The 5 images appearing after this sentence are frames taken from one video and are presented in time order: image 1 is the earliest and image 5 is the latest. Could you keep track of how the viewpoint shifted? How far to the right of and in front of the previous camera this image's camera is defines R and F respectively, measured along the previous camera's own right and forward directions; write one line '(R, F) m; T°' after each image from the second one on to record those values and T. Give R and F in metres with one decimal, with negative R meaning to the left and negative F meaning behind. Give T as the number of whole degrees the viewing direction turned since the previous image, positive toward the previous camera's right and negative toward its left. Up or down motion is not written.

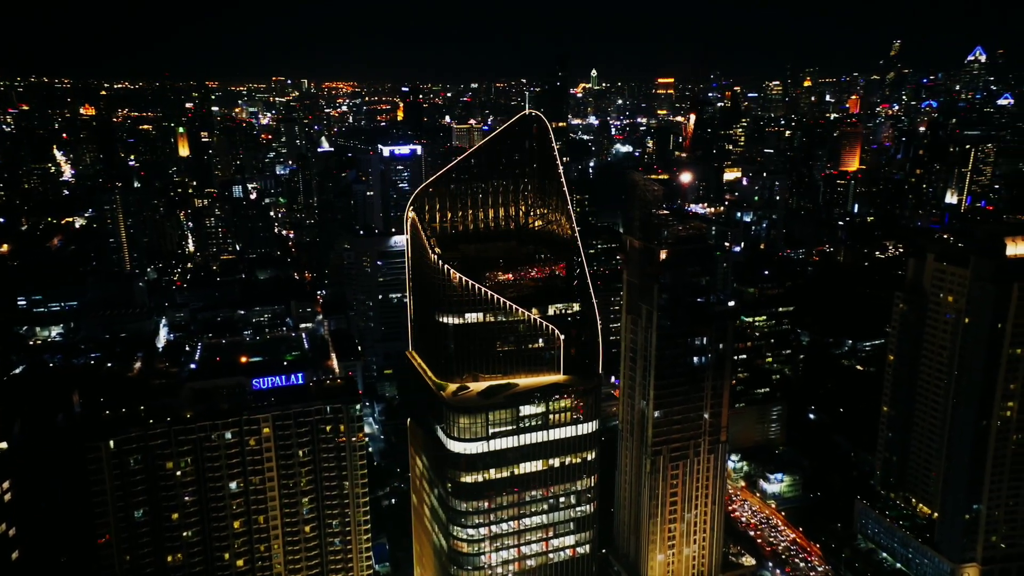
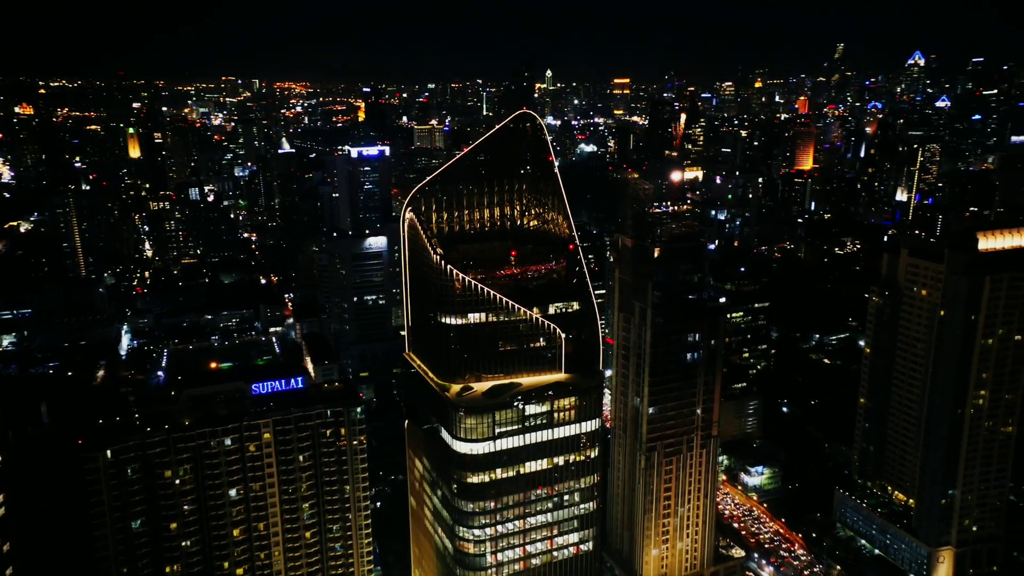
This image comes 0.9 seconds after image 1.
(-1.2, 0.0) m; +3°
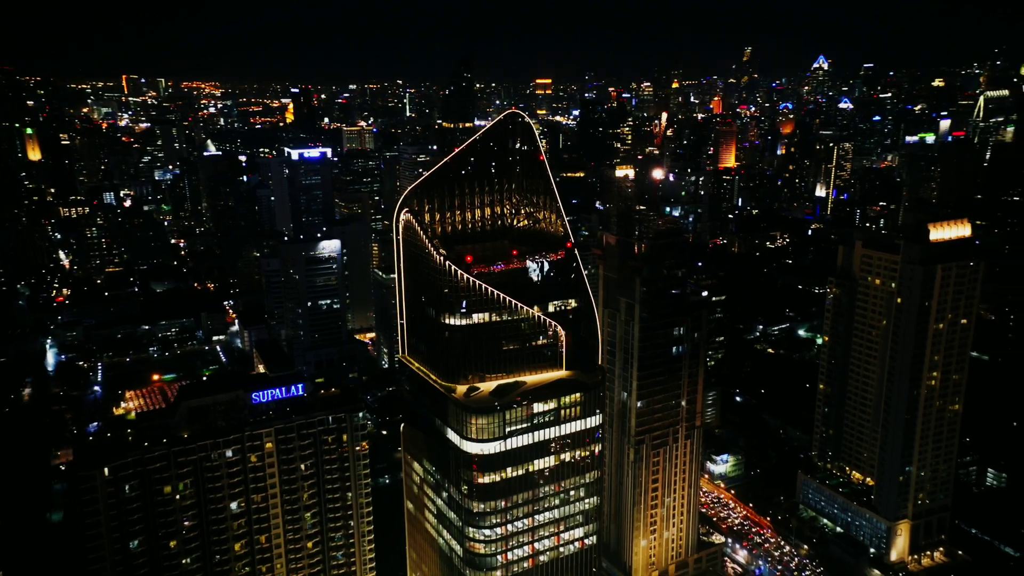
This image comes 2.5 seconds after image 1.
(-2.2, 0.0) m; +5°
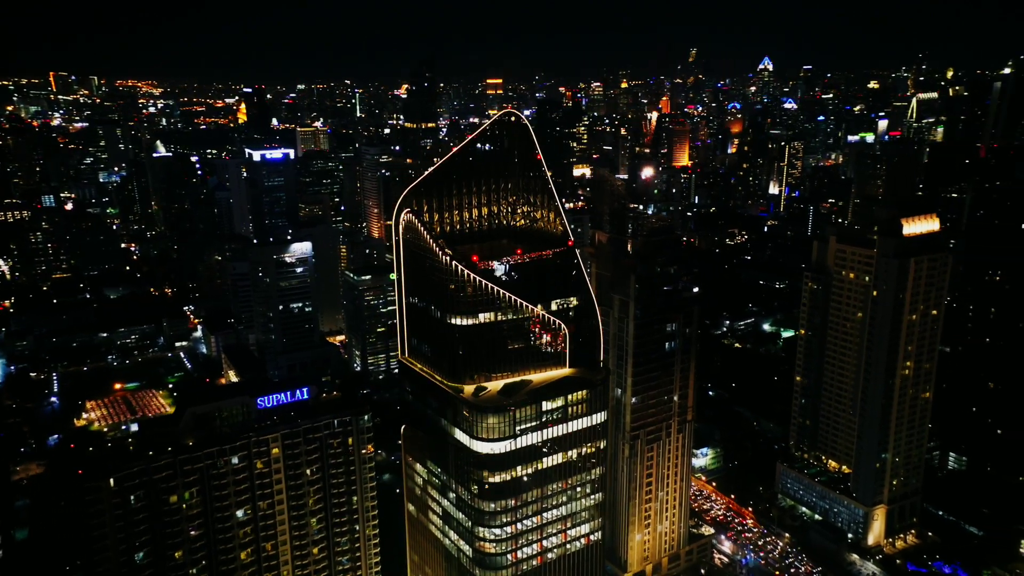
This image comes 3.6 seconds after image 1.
(-1.5, 0.0) m; +3°
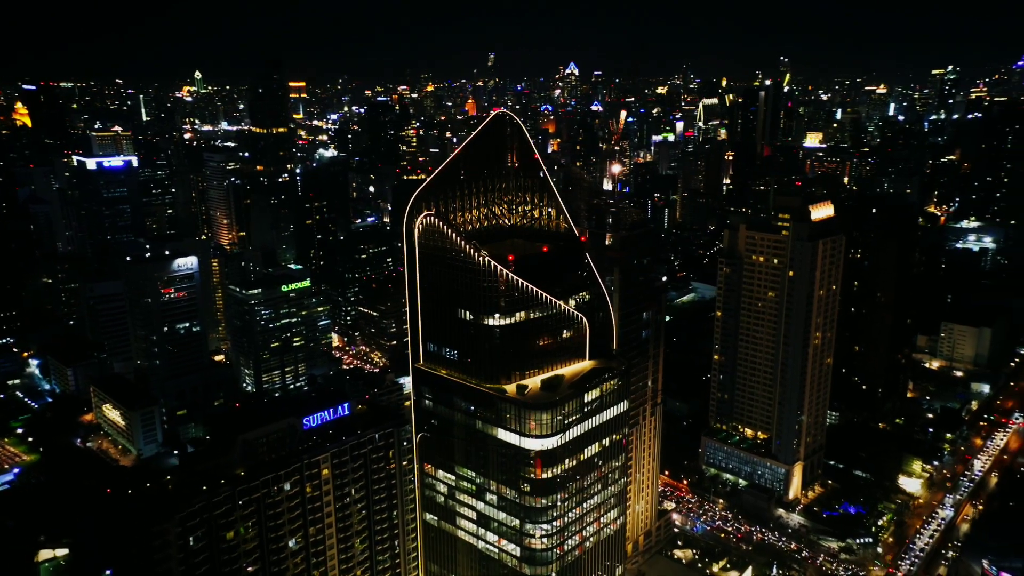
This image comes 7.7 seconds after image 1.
(-6.1, +0.6) m; +14°
